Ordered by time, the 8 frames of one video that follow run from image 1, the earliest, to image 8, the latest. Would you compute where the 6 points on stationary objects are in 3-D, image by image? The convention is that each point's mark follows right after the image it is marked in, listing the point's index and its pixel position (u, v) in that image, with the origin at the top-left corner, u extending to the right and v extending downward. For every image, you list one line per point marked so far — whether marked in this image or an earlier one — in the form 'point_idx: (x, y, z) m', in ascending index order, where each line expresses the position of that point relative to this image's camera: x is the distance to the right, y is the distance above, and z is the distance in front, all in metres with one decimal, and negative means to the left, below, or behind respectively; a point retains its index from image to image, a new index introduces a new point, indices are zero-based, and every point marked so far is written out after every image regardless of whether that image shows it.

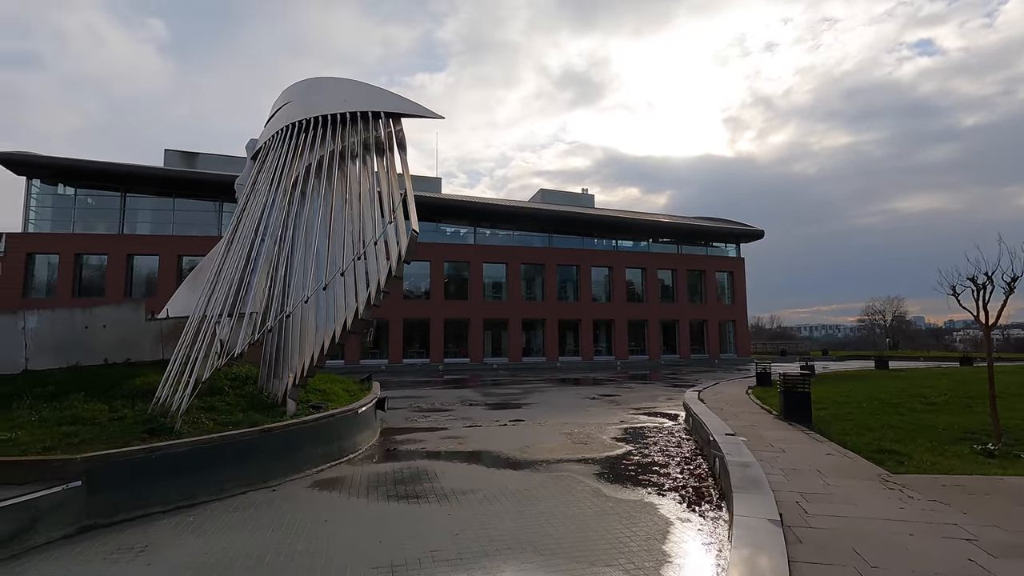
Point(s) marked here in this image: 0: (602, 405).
0: (+2.9, -3.8, +17.2) m
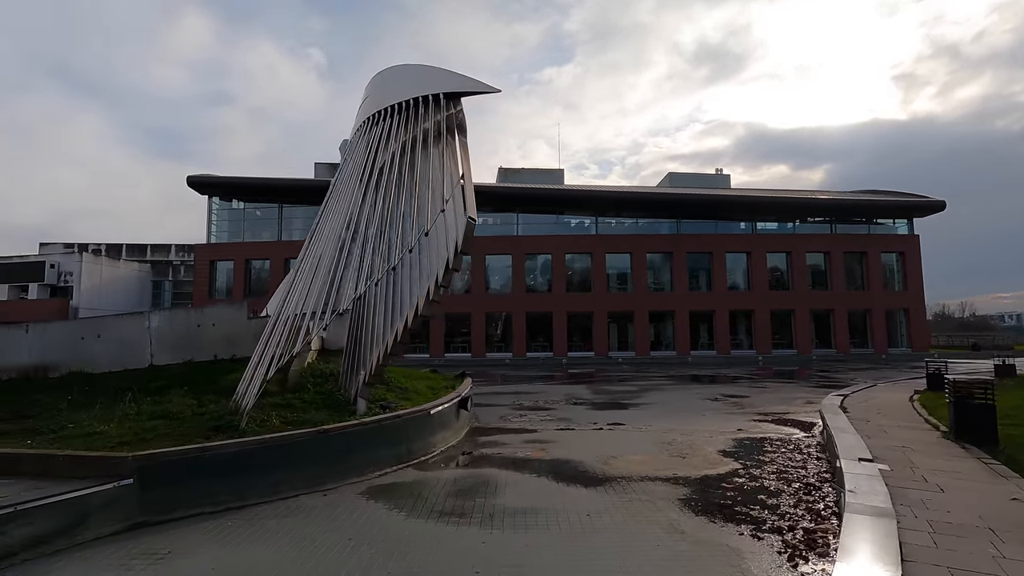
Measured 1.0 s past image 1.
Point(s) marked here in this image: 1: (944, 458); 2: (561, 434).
0: (+6.0, -3.4, +15.1) m
1: (+5.5, -2.2, +6.8) m
2: (+1.0, -3.1, +11.4) m
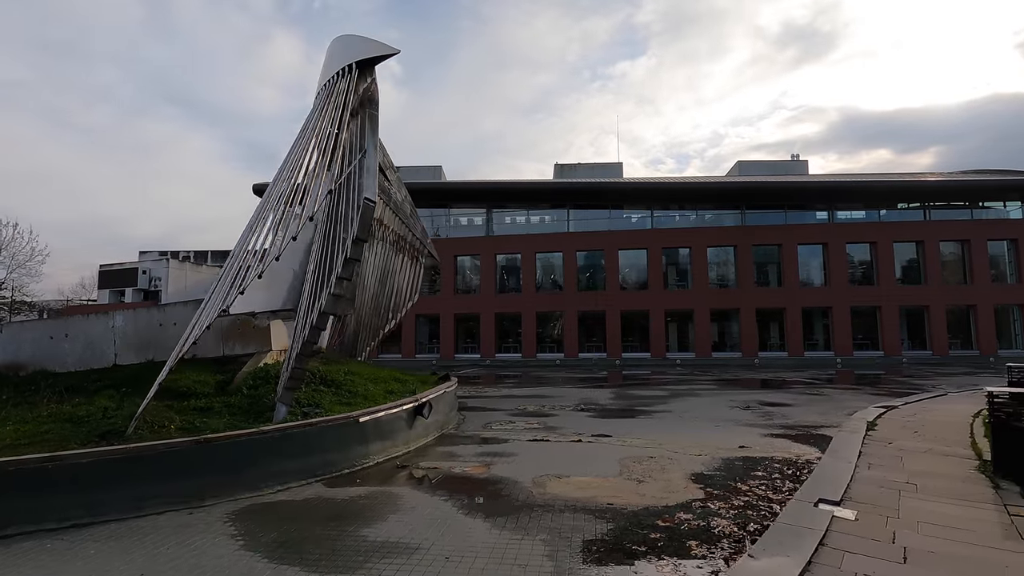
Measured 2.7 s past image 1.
0: (+5.8, -3.2, +13.1) m
1: (+4.0, -2.0, +4.9) m
2: (+0.3, -3.0, +10.2) m
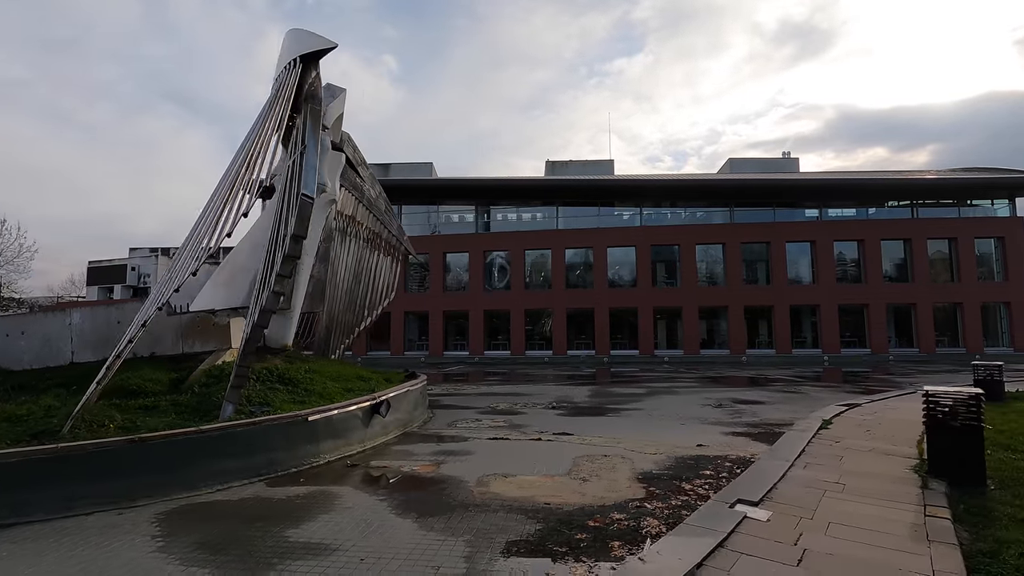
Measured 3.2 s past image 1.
0: (+5.0, -3.2, +13.1) m
1: (+3.3, -2.0, +4.9) m
2: (-0.4, -2.9, +10.1) m
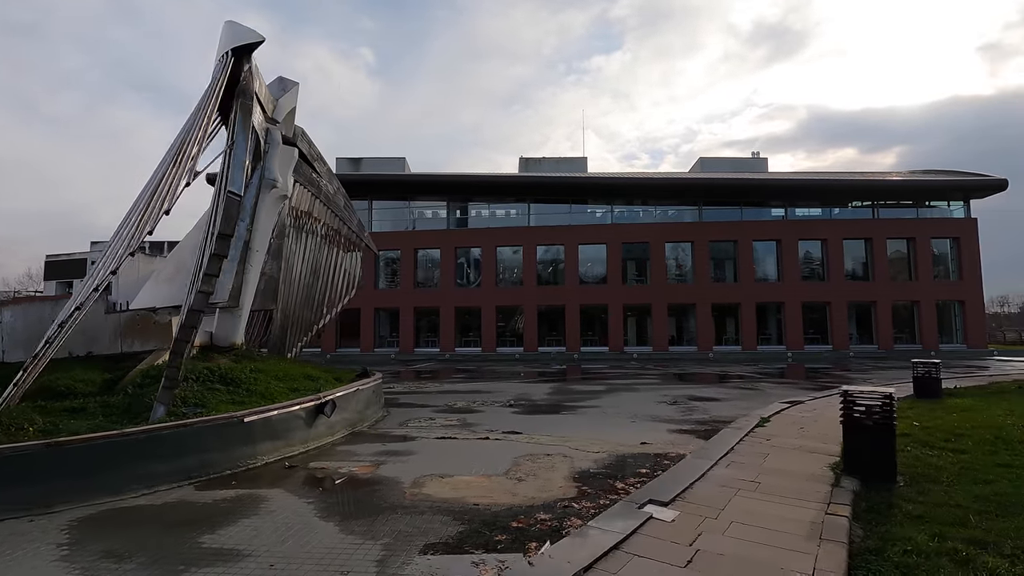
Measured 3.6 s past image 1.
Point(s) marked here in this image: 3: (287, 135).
0: (+3.8, -3.2, +13.3) m
1: (+2.5, -2.0, +5.0) m
2: (-1.5, -2.9, +10.1) m
3: (-5.6, +3.8, +13.5) m
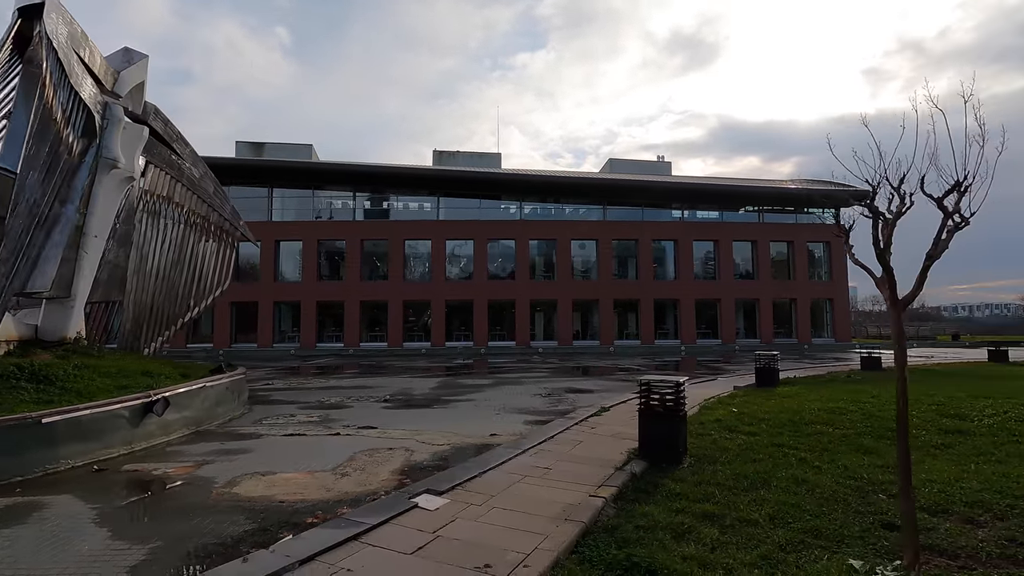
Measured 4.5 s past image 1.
0: (+0.6, -3.0, +13.6) m
1: (+0.4, -1.9, +5.2) m
2: (-4.2, -2.7, +9.7) m
3: (-8.7, +4.1, +12.4) m
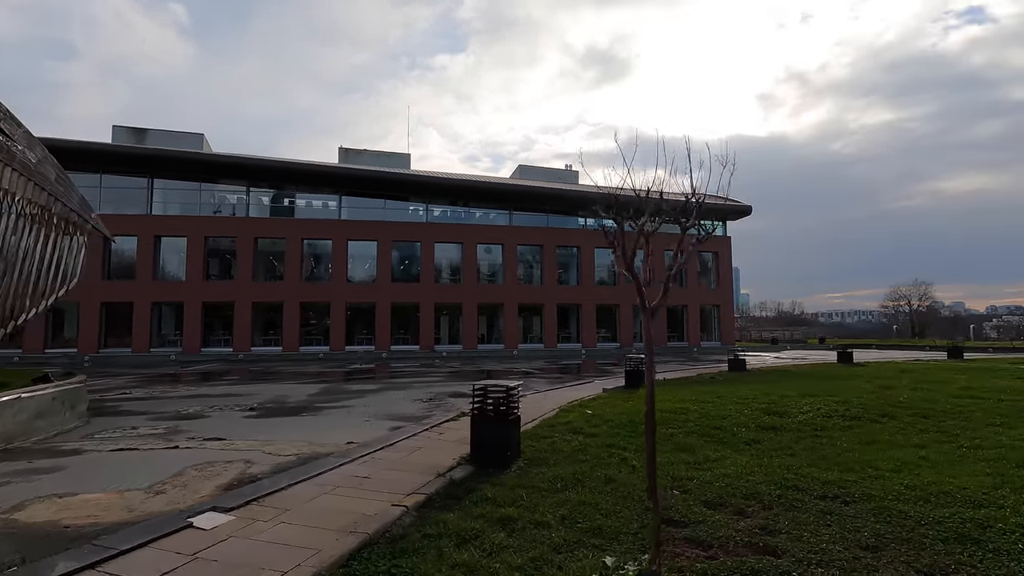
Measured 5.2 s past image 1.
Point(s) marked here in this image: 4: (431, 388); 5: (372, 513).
0: (-2.6, -3.1, +13.4) m
1: (-1.4, -2.0, +5.1) m
2: (-6.7, -2.7, +8.8) m
3: (-11.5, +4.1, +10.8) m
4: (-2.8, -3.6, +19.5) m
5: (-1.2, -2.0, +4.7) m
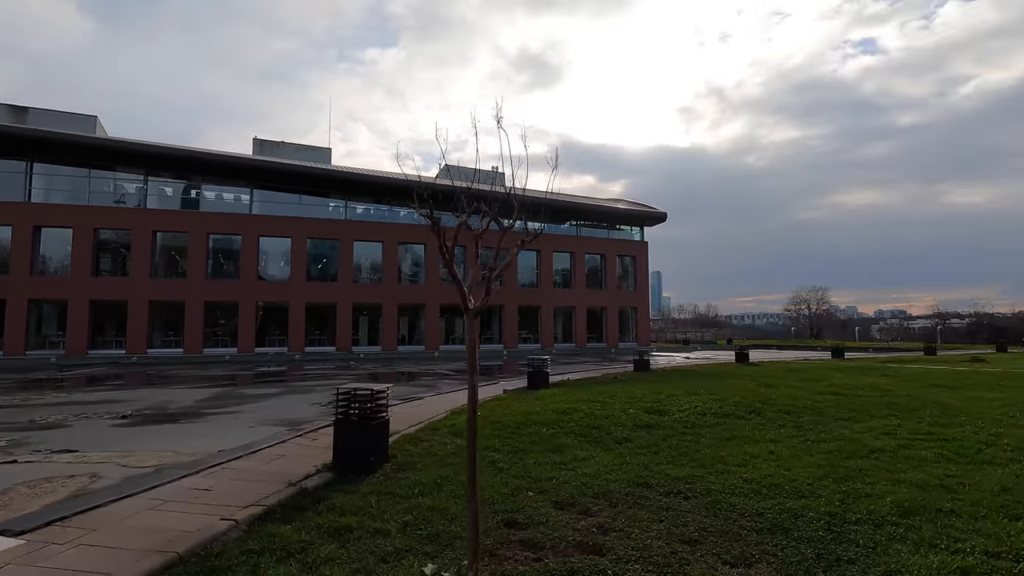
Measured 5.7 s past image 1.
0: (-5.0, -3.1, +12.8) m
1: (-2.8, -2.0, +4.7) m
2: (-8.5, -2.7, +7.7) m
3: (-13.5, +4.3, +9.1) m
4: (-6.0, -3.6, +18.8) m
5: (-2.5, -1.9, +4.3) m
